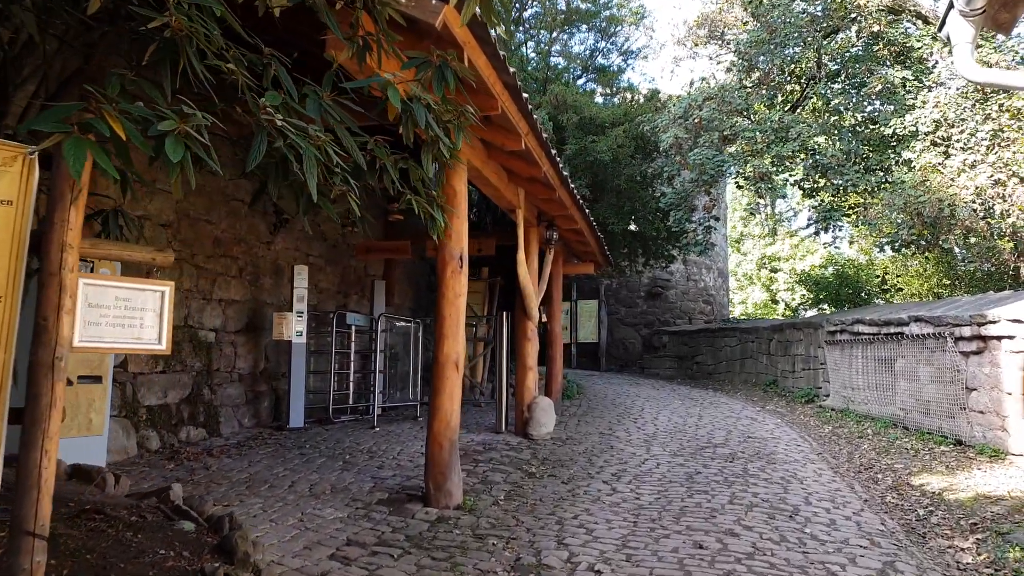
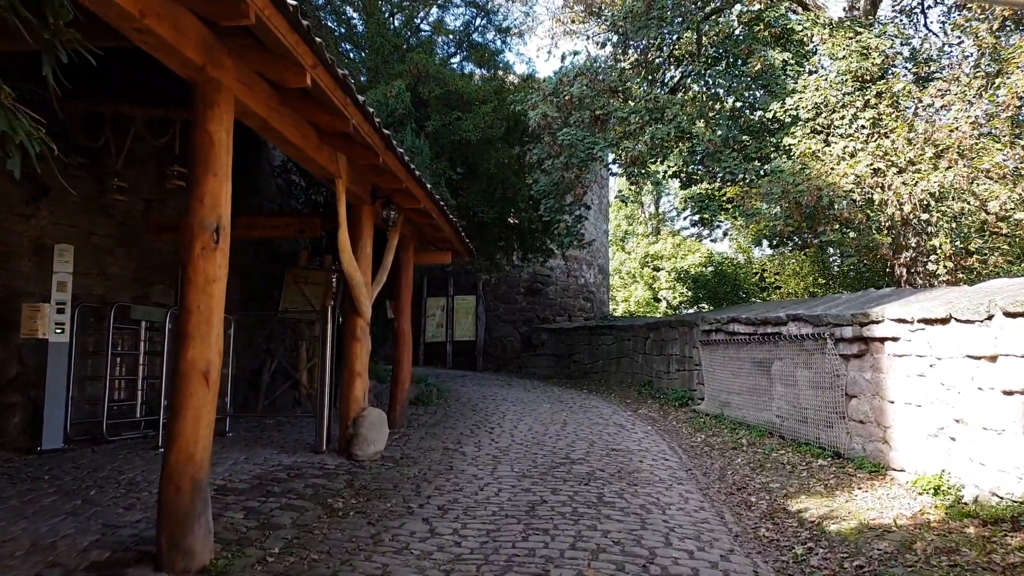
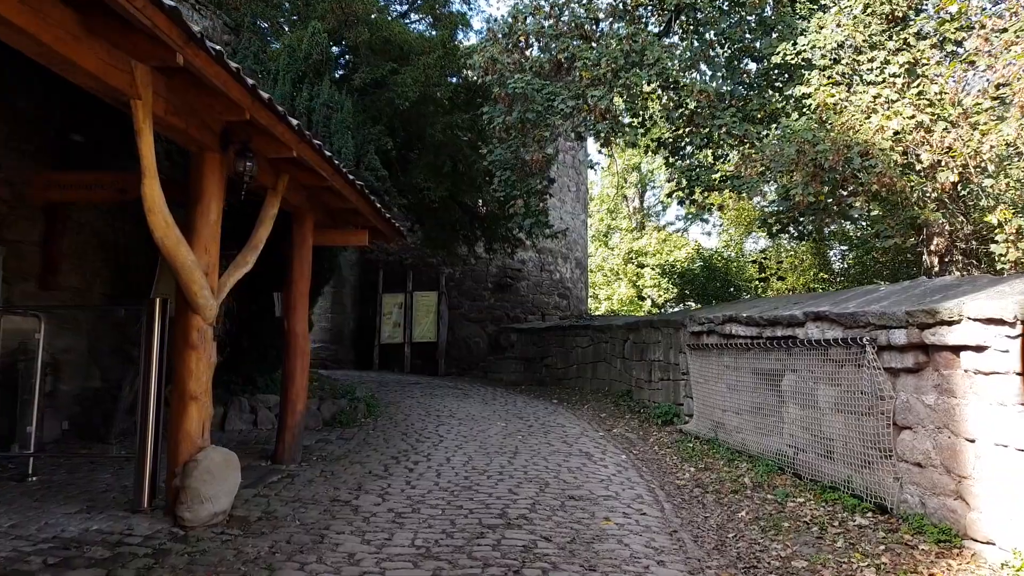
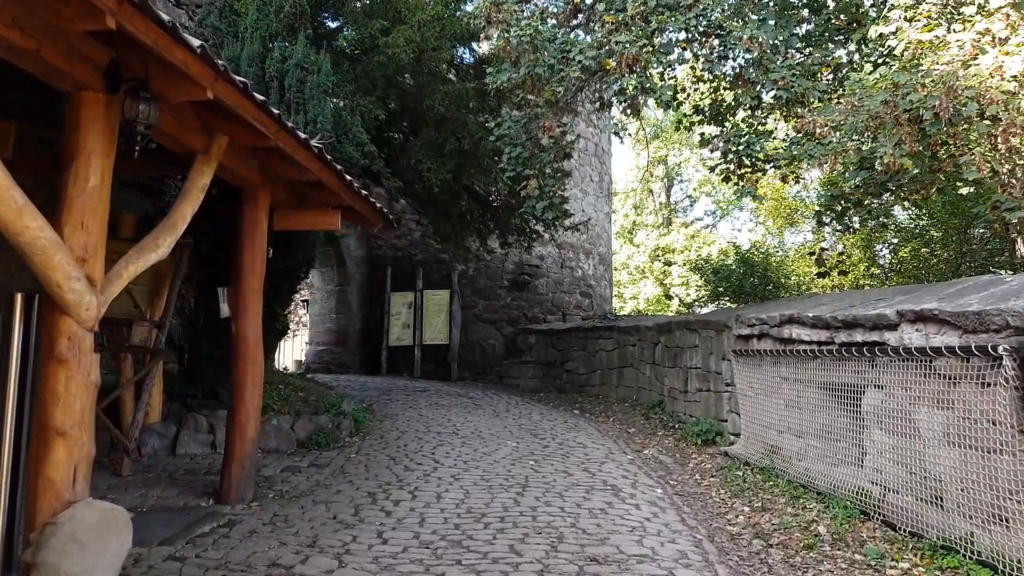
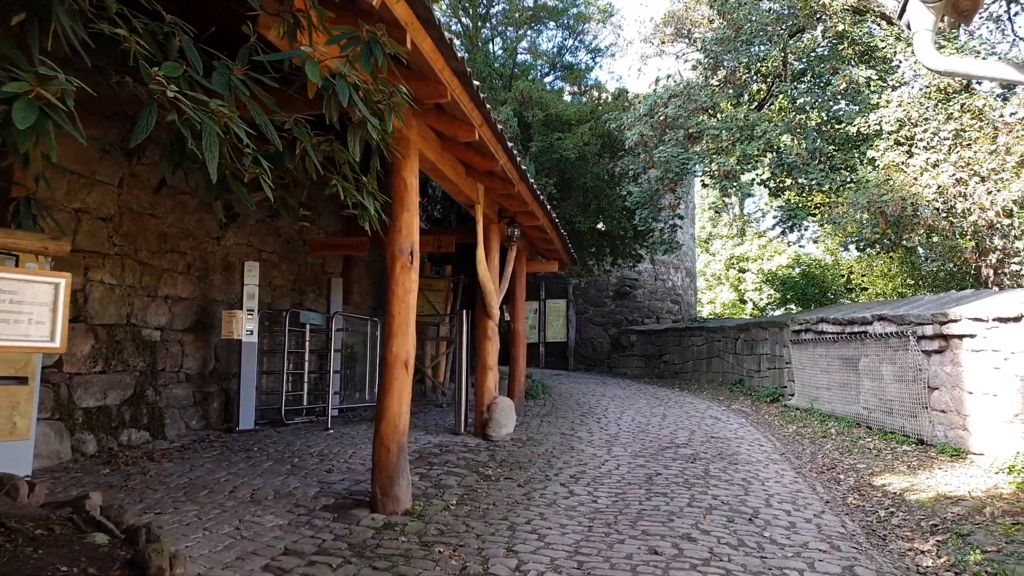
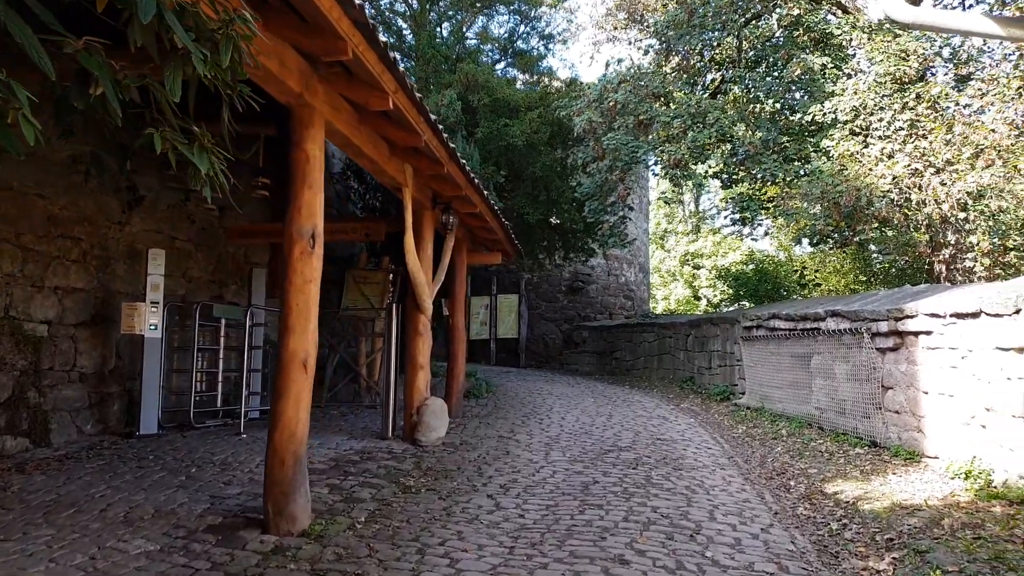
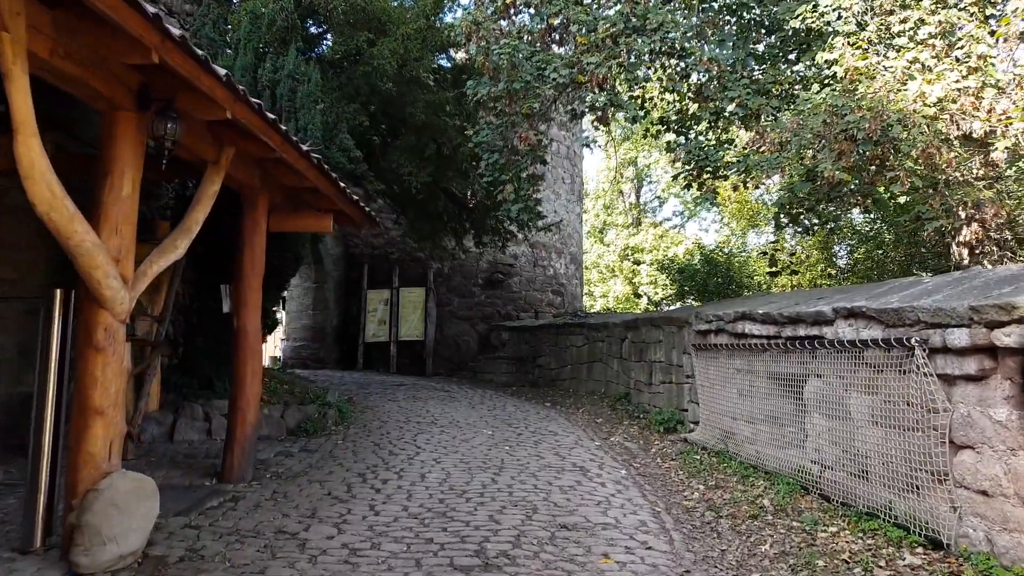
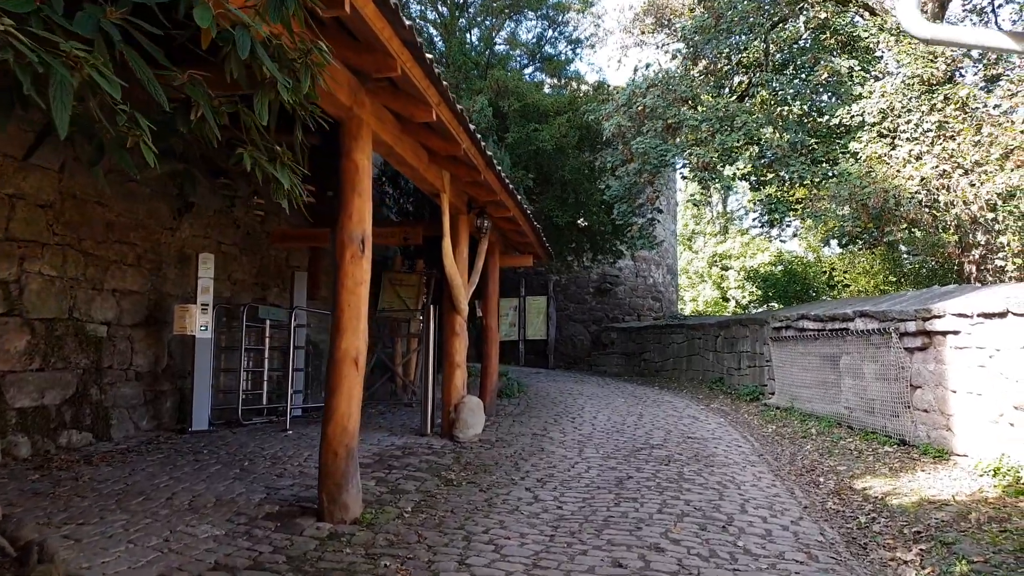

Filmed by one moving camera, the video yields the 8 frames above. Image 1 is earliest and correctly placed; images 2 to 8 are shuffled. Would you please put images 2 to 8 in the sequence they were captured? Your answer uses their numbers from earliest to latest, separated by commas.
5, 8, 6, 2, 3, 7, 4
